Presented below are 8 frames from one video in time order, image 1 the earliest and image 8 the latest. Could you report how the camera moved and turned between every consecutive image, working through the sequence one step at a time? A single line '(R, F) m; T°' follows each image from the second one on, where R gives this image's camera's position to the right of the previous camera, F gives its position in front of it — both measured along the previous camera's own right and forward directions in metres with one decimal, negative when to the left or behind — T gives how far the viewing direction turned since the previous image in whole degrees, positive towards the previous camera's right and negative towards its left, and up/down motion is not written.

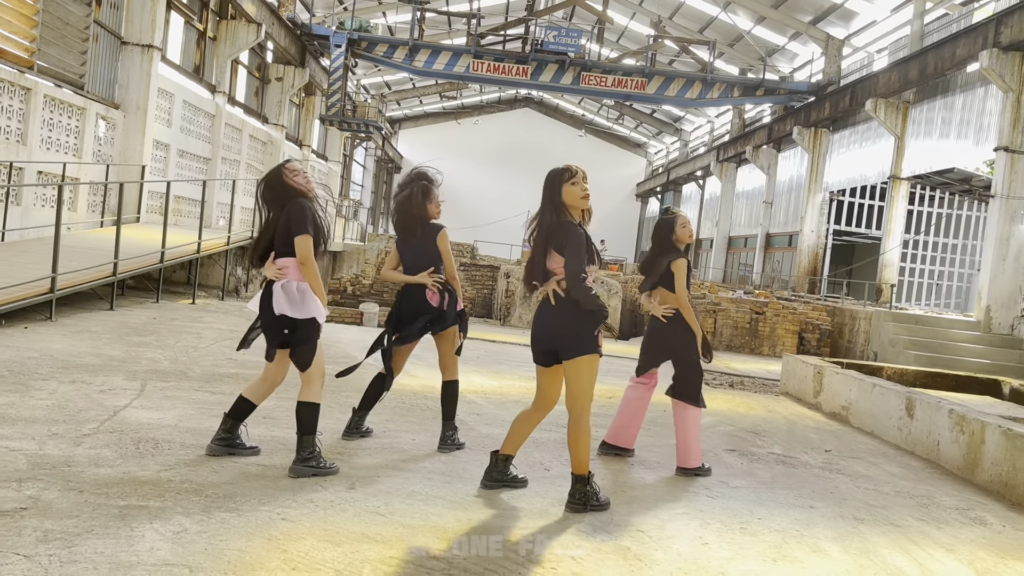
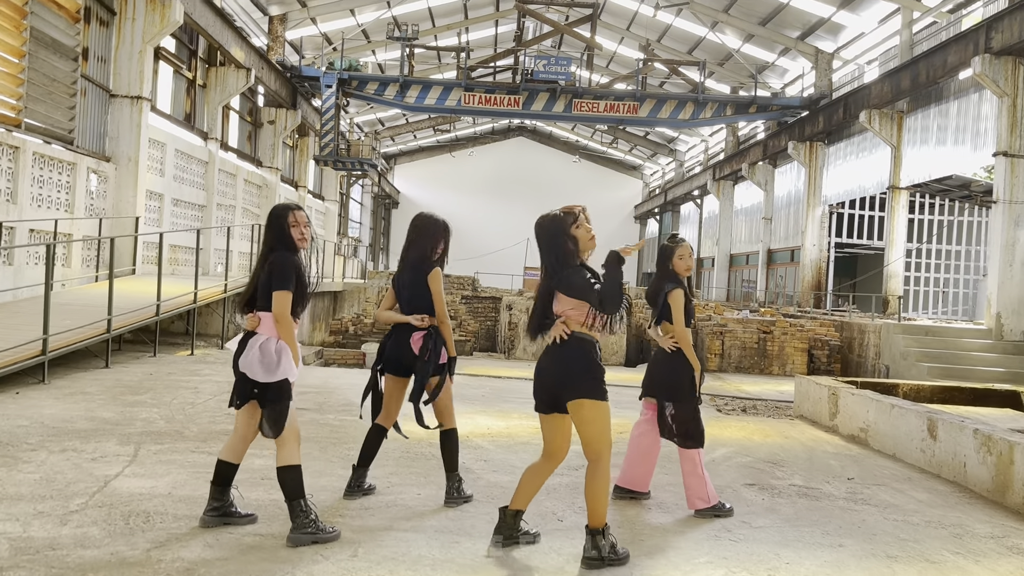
(0.0, +0.1) m; 0°
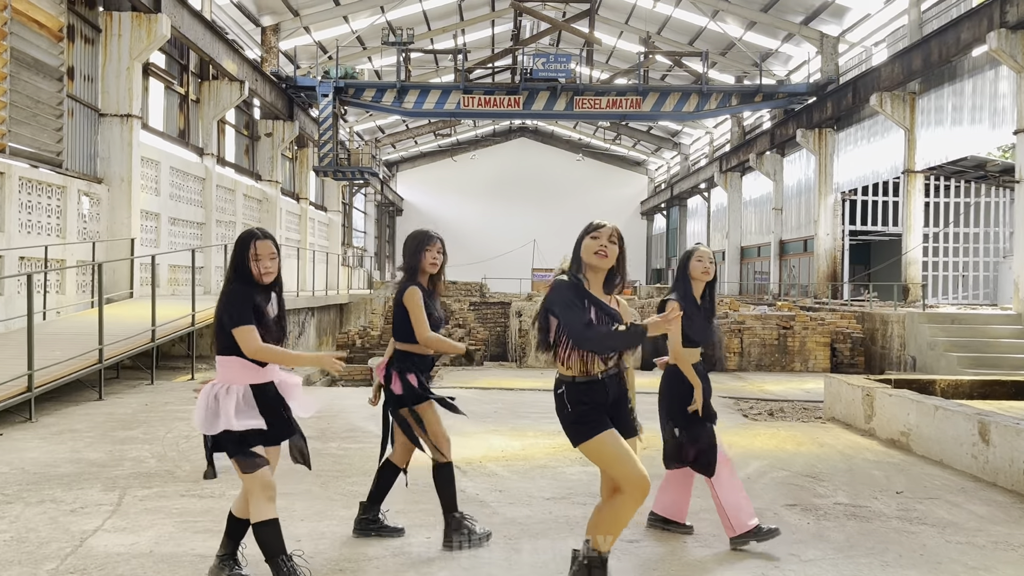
(0.0, +0.4) m; -1°
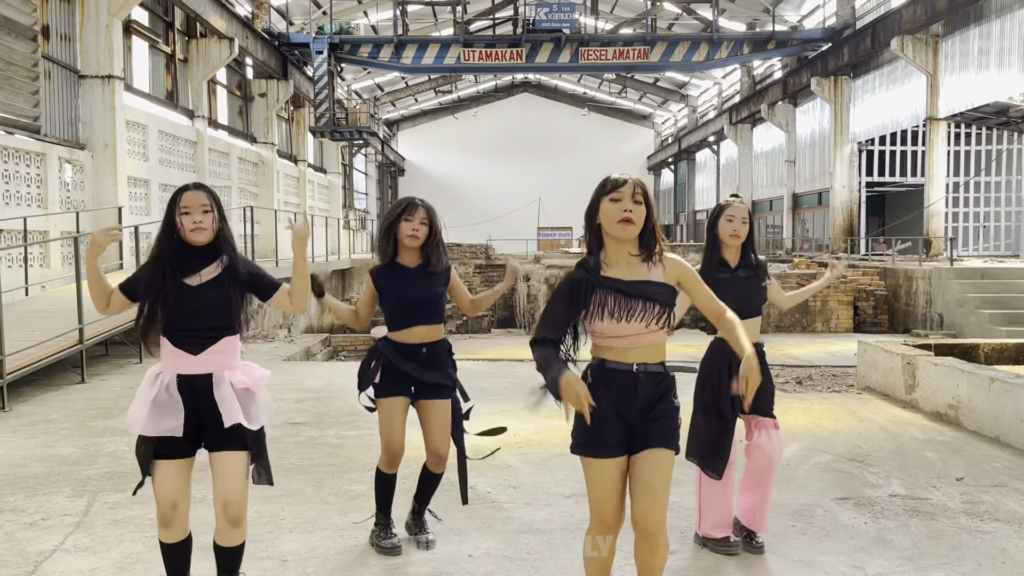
(0.0, +0.5) m; 0°
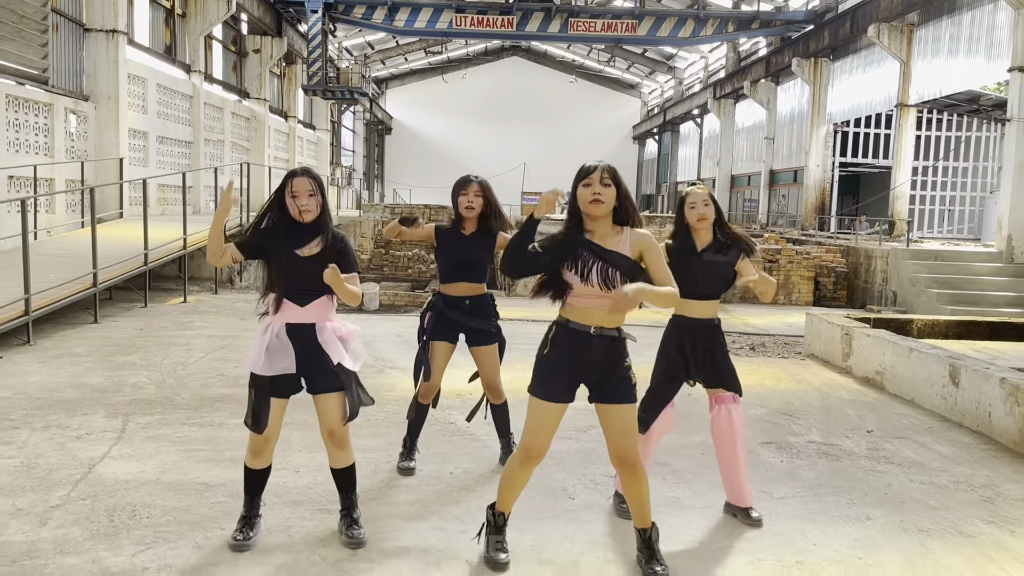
(0.0, -0.6) m; +1°
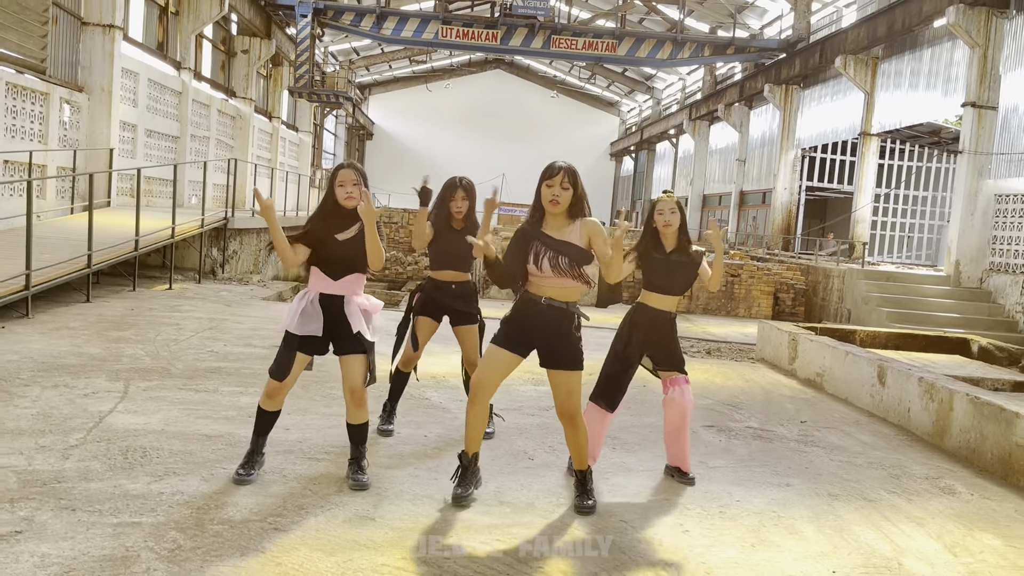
(0.0, -0.4) m; +2°
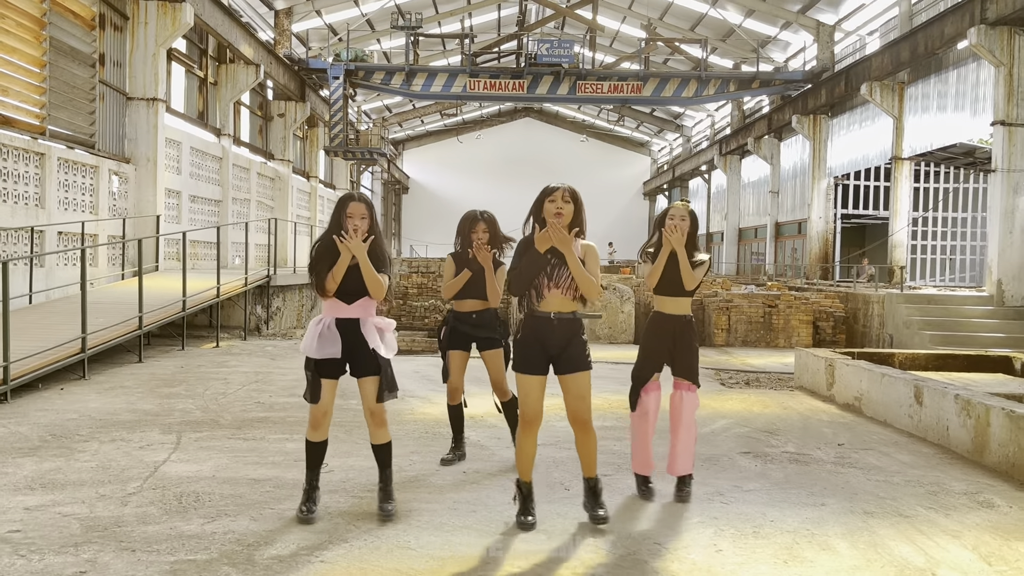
(+0.1, -0.1) m; -3°
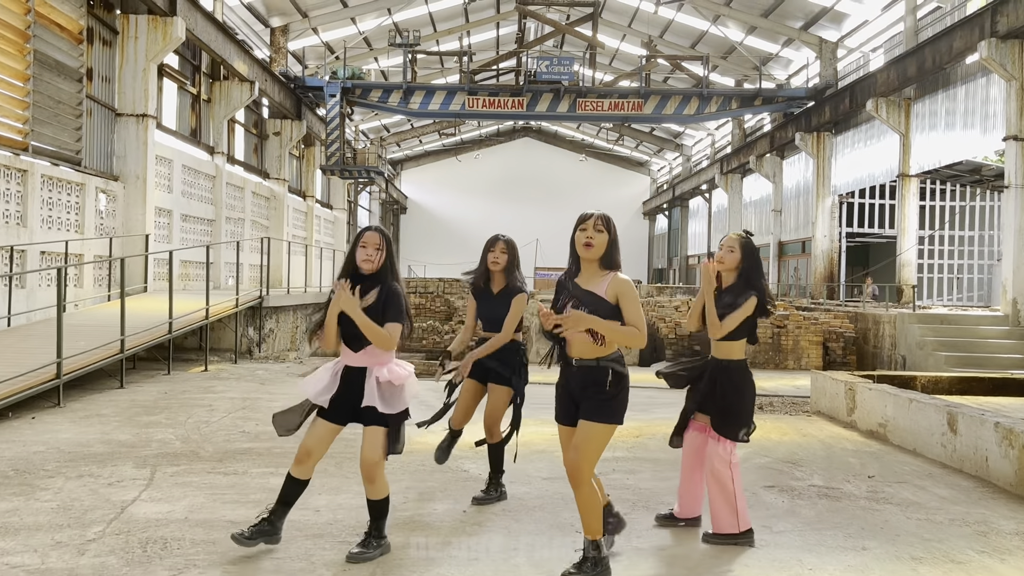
(0.0, +0.4) m; 0°
